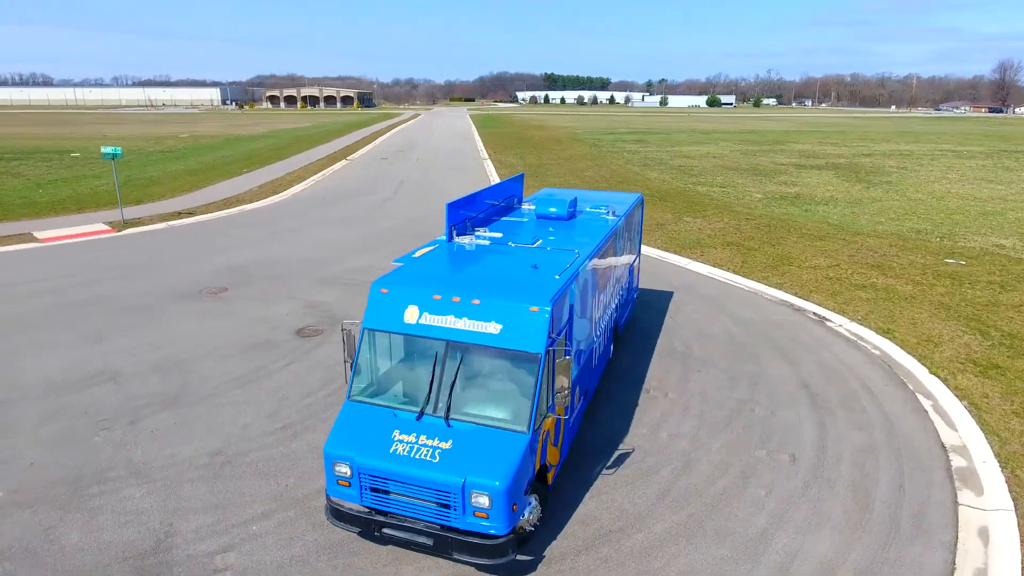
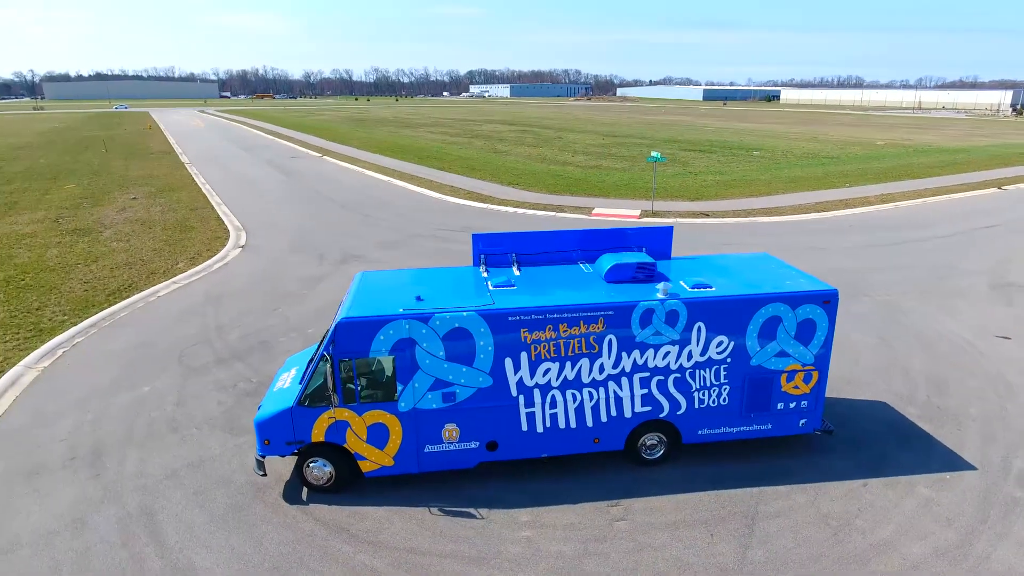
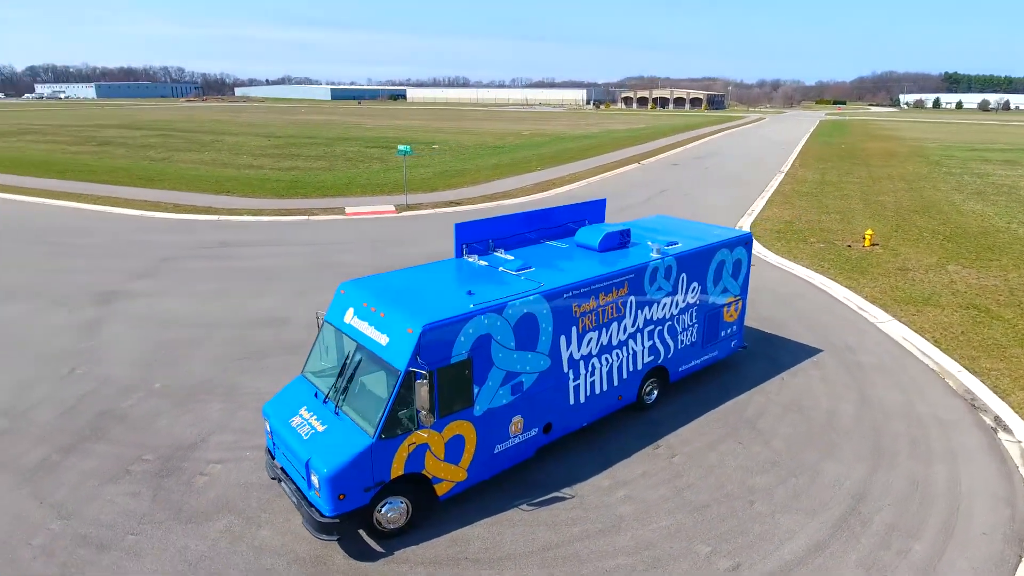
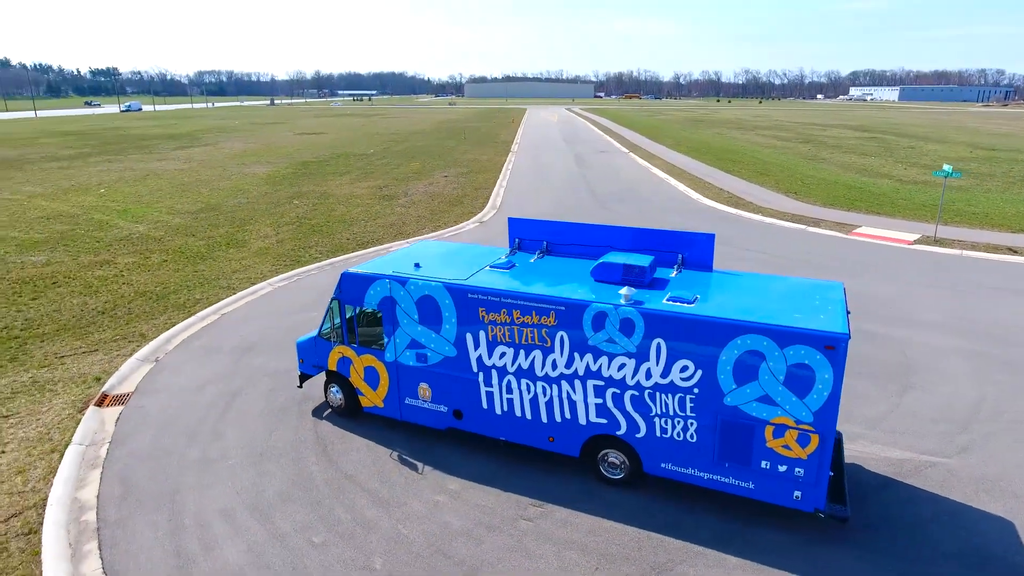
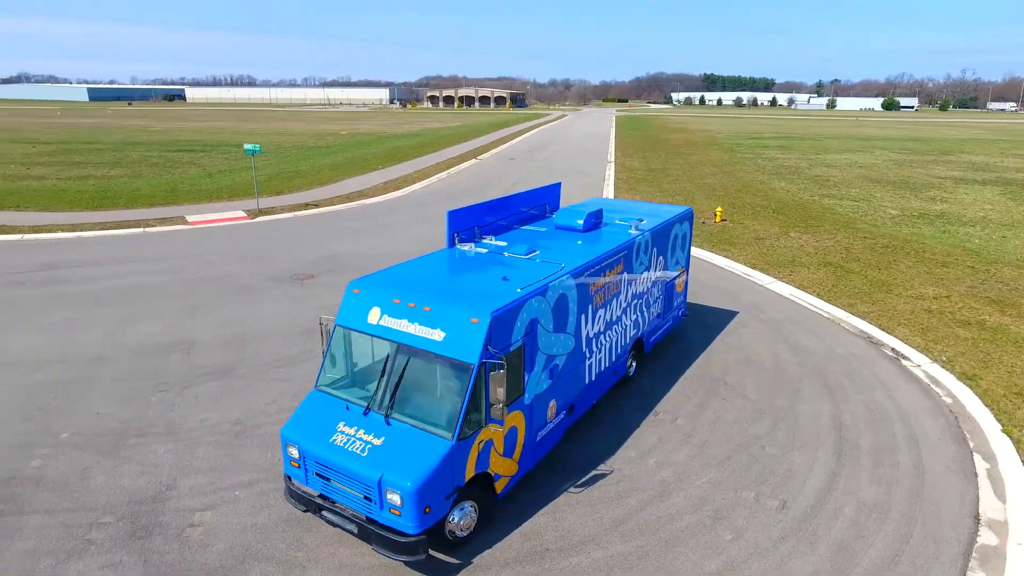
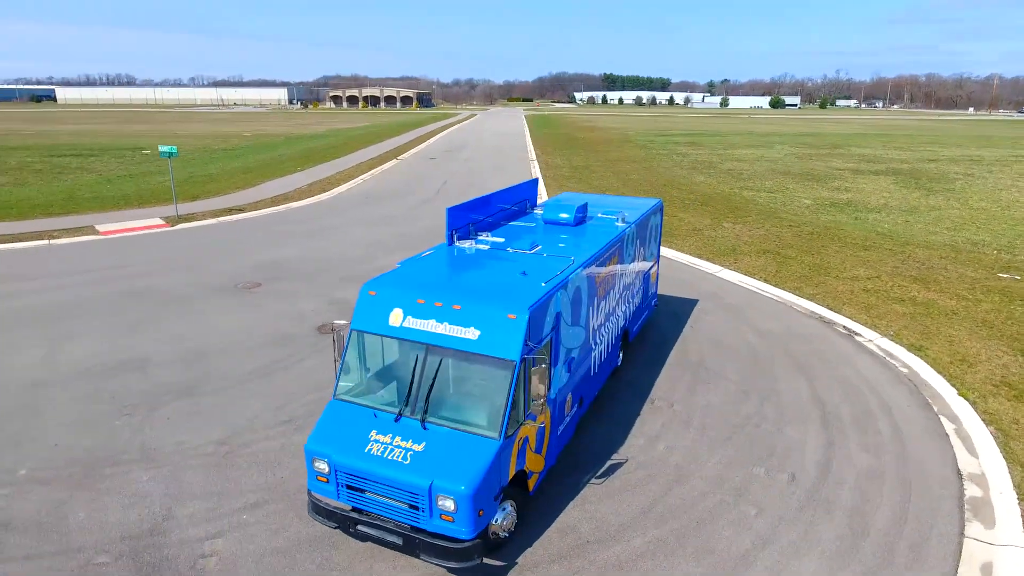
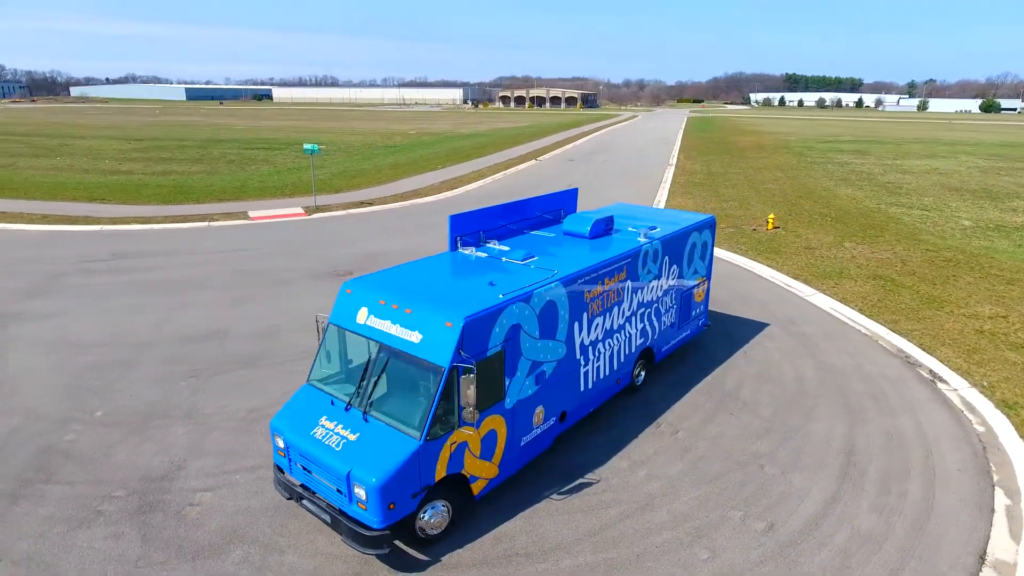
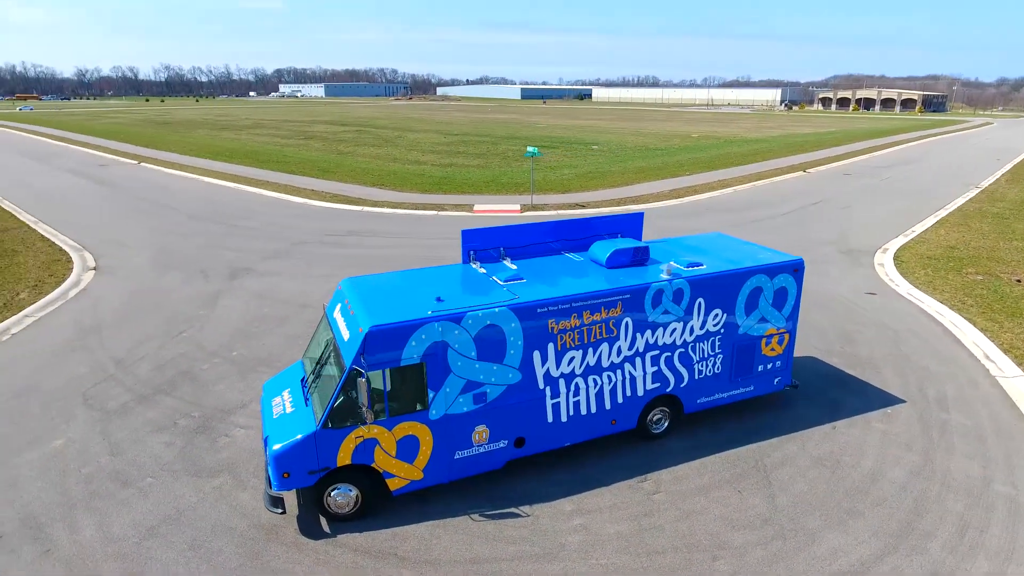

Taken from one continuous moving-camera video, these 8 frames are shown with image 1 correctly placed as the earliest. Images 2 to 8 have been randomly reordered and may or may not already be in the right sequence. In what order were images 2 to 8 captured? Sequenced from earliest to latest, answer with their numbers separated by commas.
6, 5, 7, 3, 8, 2, 4
